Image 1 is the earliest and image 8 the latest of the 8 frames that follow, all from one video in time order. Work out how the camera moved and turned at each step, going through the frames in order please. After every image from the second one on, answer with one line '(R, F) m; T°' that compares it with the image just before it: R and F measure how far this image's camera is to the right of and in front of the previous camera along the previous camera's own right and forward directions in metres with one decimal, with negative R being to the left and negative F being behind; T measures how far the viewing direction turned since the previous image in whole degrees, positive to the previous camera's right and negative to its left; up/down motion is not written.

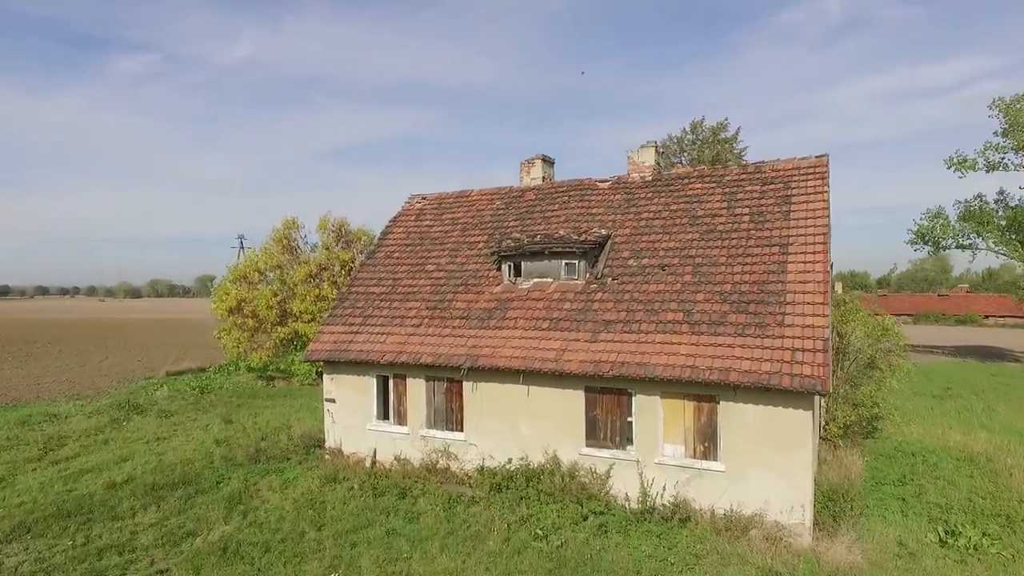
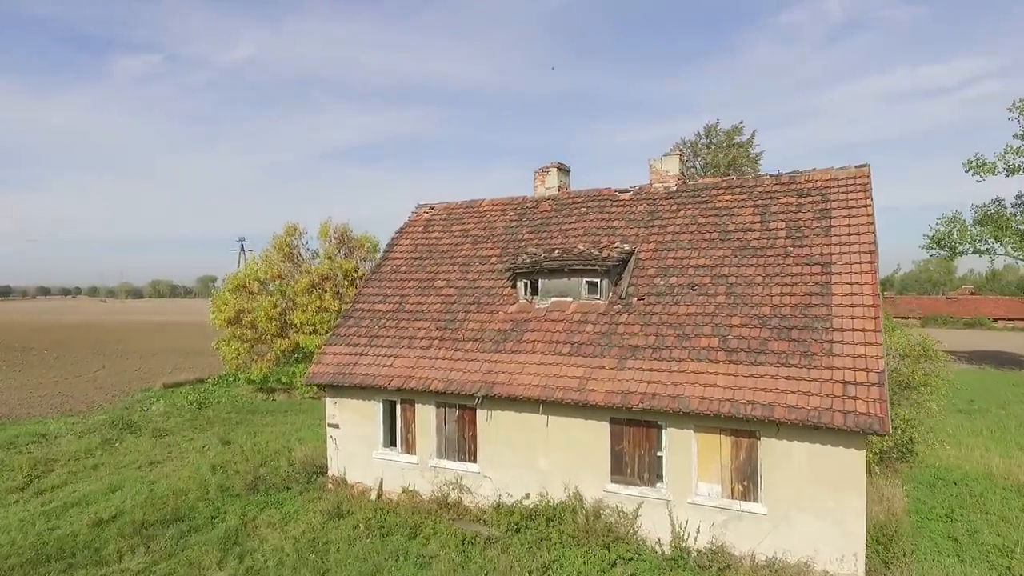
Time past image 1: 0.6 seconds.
(-0.3, +0.9) m; 0°
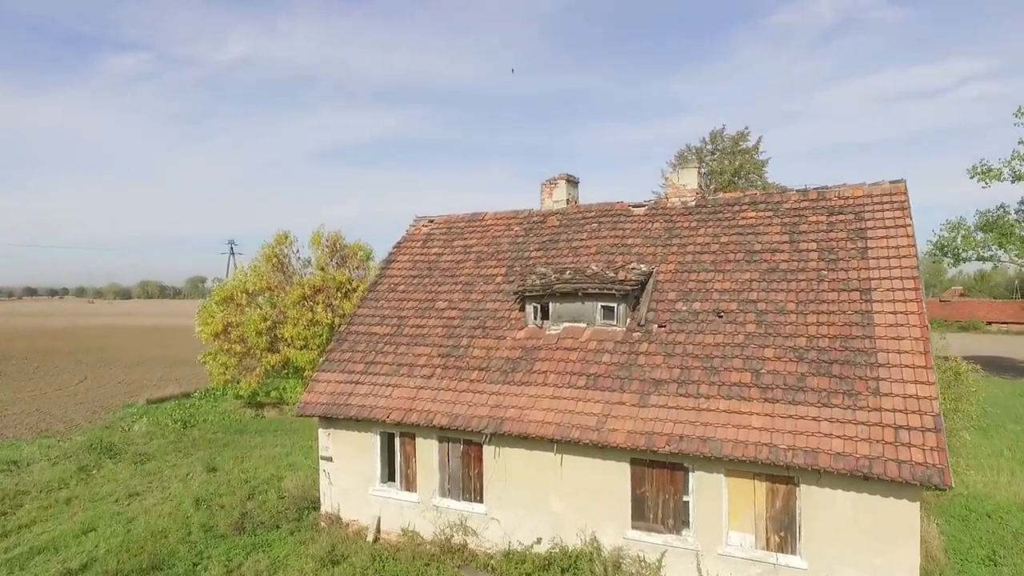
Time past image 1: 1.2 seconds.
(-0.3, +0.9) m; +1°
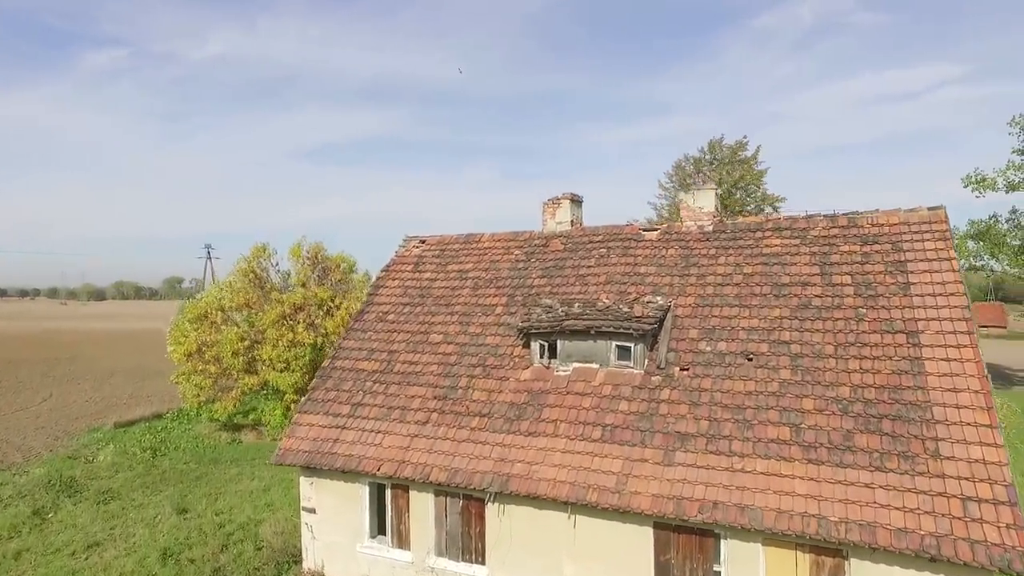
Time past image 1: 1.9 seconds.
(-0.4, +1.1) m; +2°
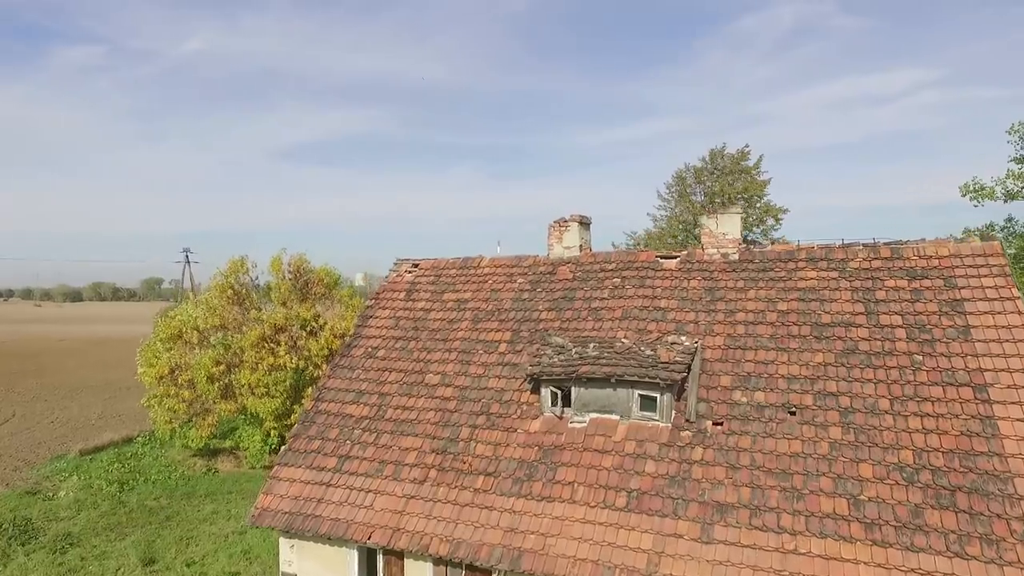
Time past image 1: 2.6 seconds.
(-0.3, +1.1) m; +1°
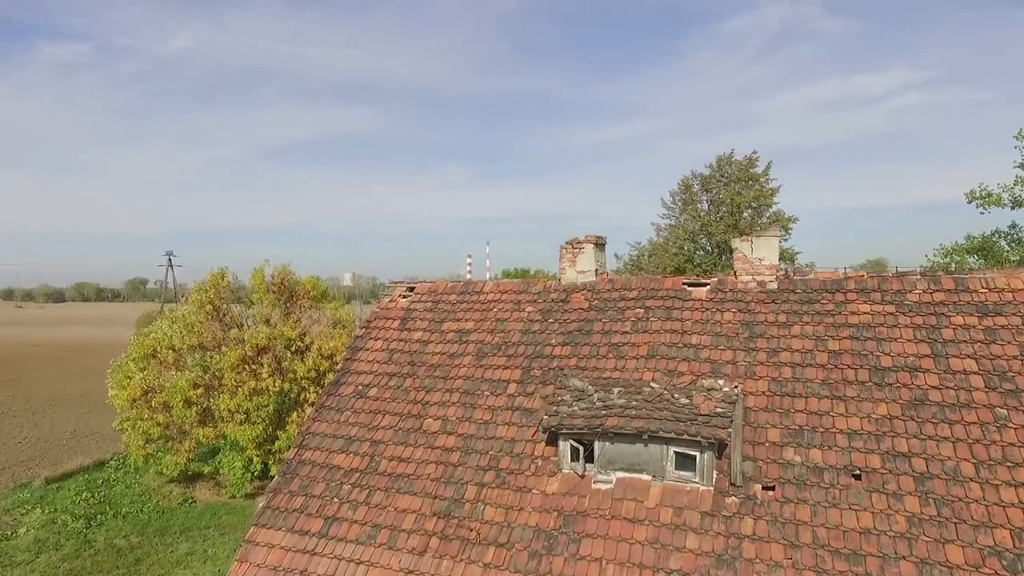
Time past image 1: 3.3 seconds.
(-0.3, +1.2) m; +1°
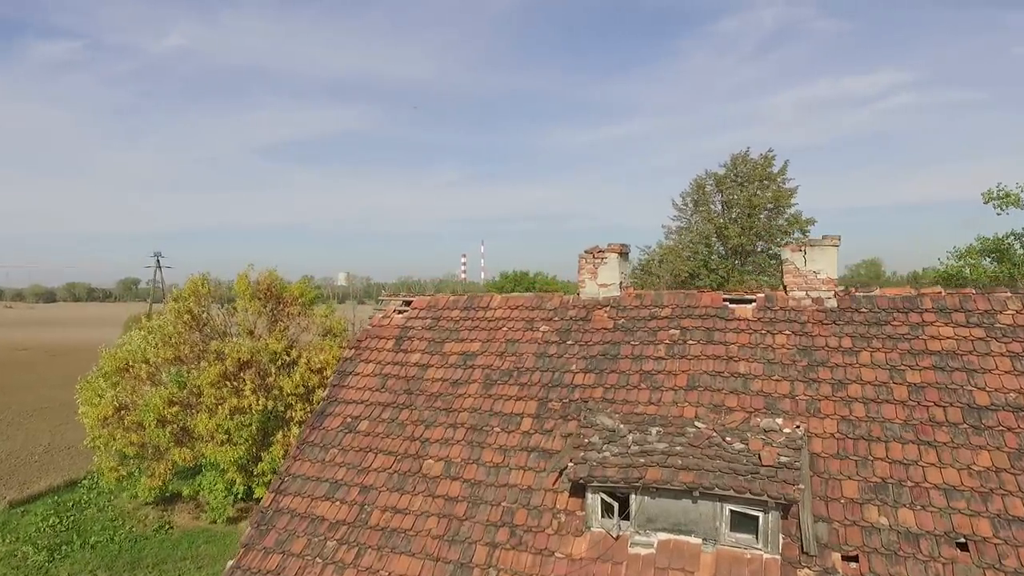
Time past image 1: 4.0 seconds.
(-0.3, +1.3) m; +1°
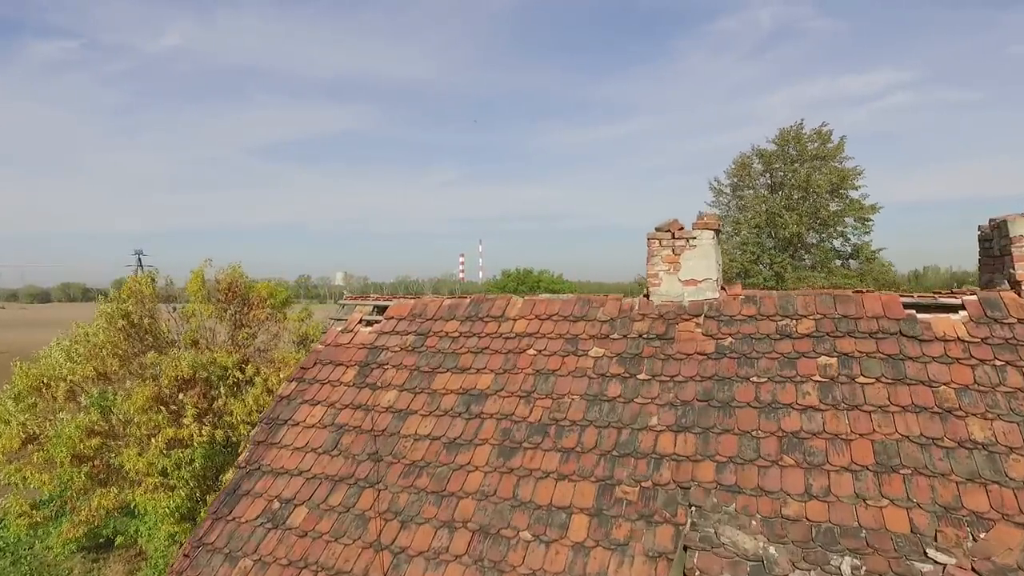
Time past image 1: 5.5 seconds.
(-0.3, +3.3) m; 0°
